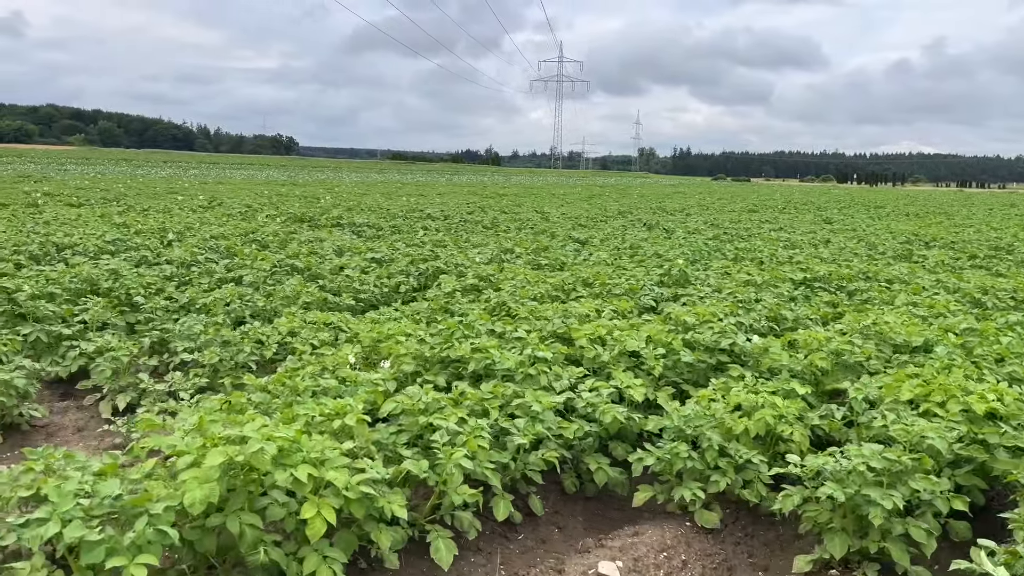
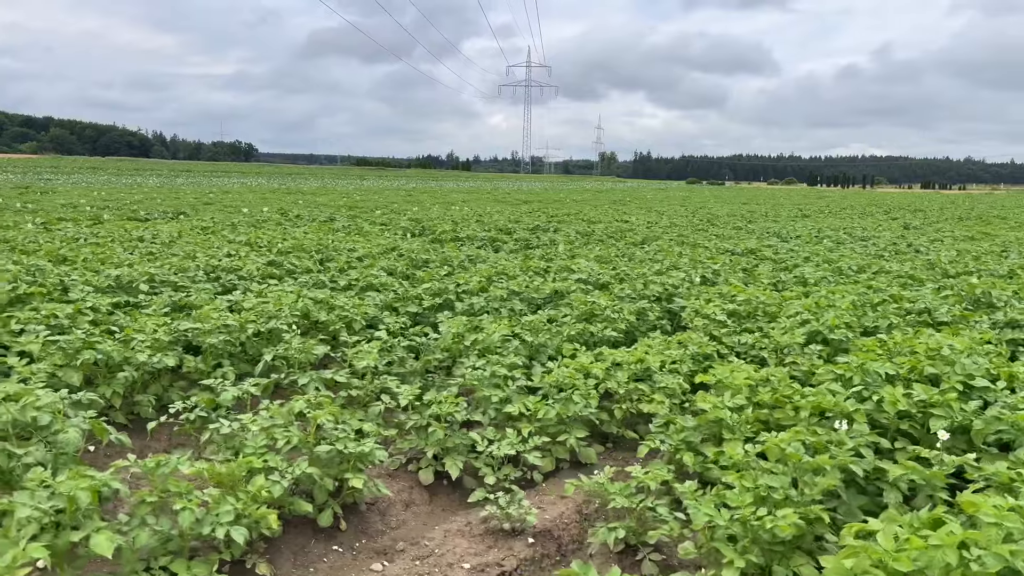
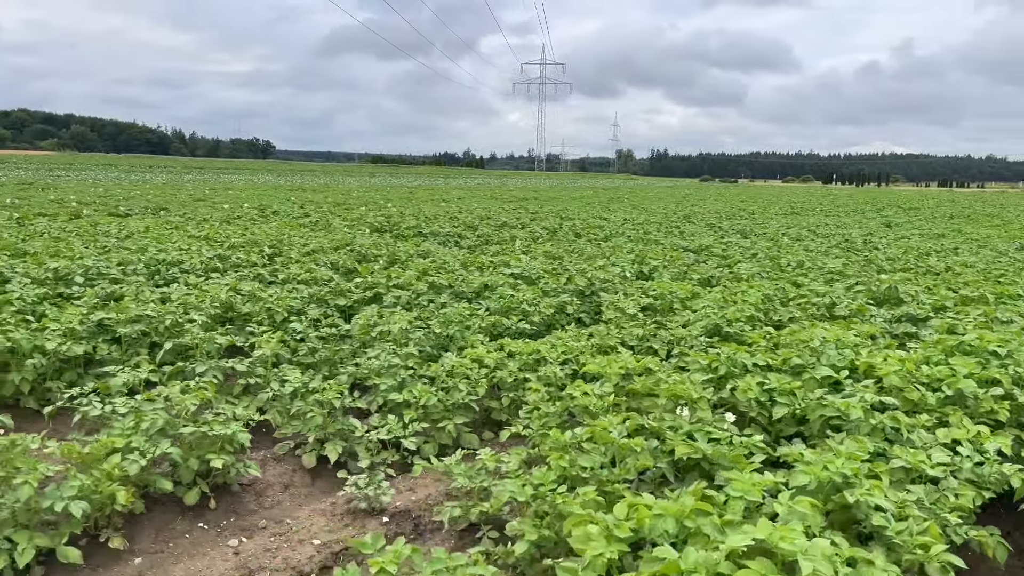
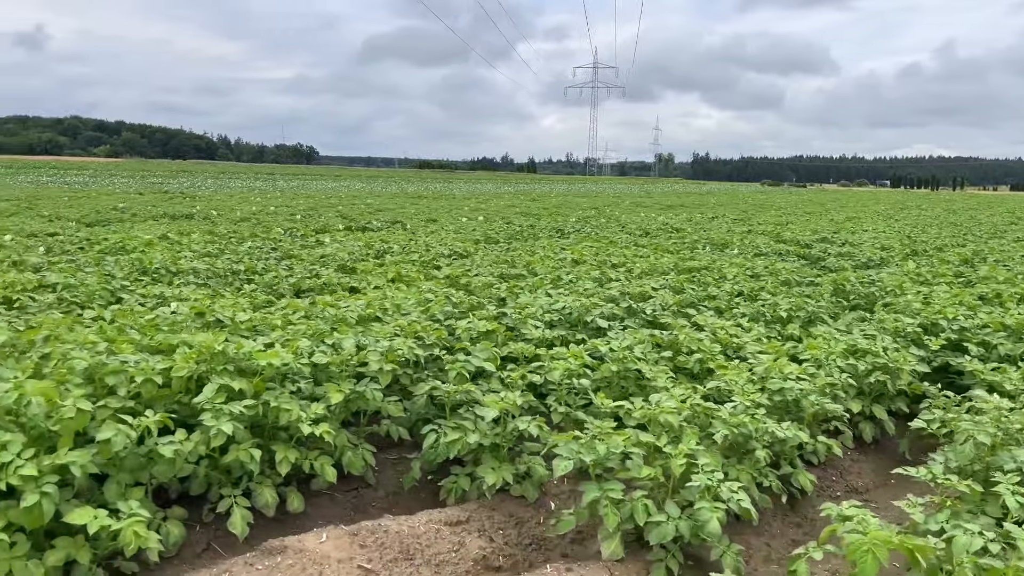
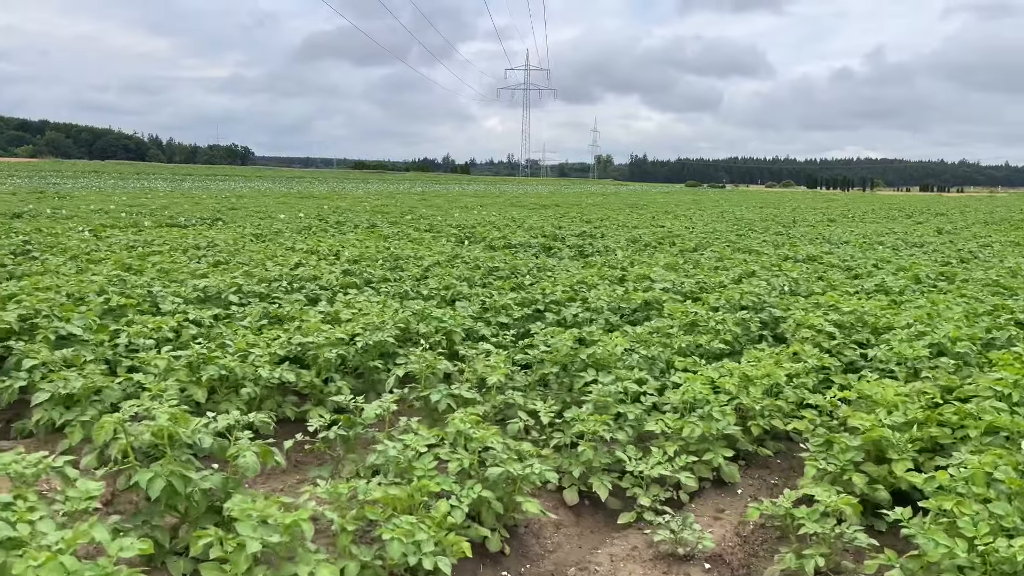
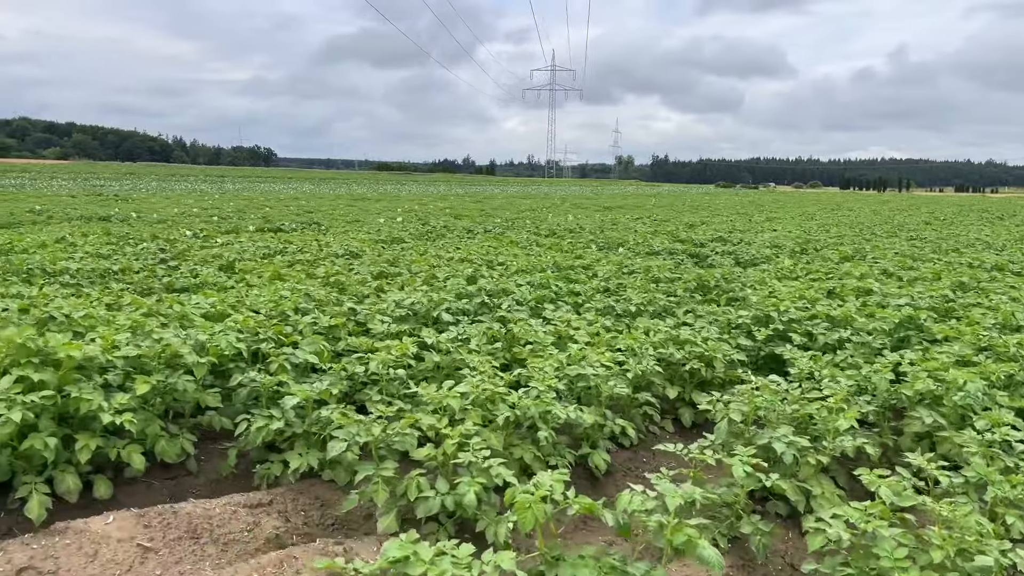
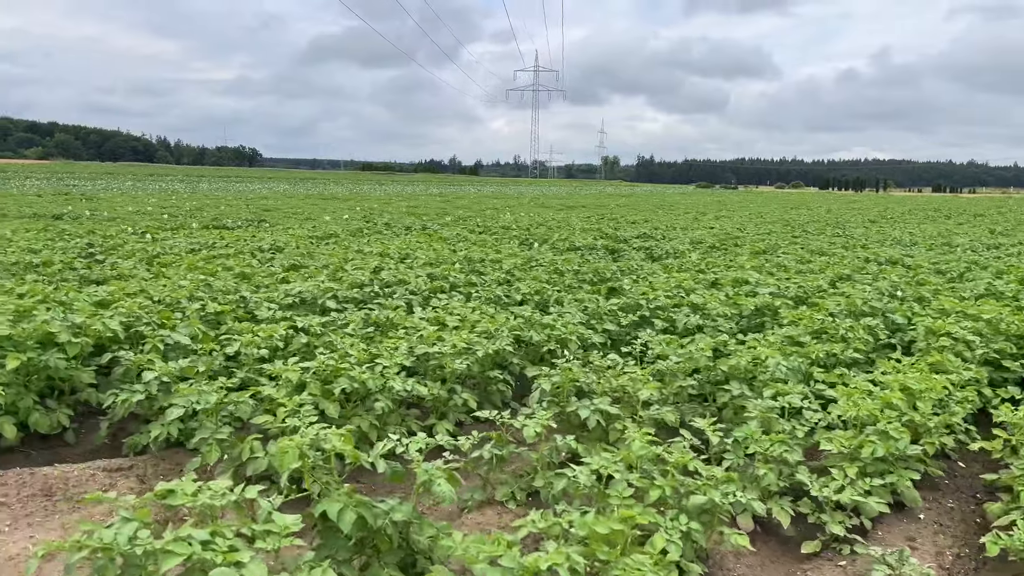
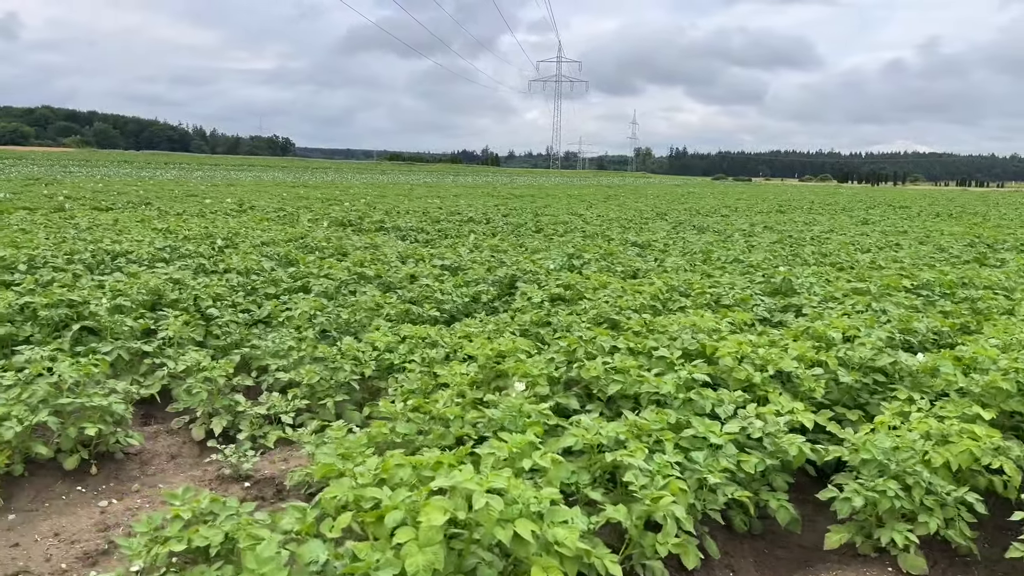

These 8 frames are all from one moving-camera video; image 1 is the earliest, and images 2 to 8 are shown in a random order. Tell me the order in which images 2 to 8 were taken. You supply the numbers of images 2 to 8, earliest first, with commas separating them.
8, 3, 2, 5, 7, 6, 4
